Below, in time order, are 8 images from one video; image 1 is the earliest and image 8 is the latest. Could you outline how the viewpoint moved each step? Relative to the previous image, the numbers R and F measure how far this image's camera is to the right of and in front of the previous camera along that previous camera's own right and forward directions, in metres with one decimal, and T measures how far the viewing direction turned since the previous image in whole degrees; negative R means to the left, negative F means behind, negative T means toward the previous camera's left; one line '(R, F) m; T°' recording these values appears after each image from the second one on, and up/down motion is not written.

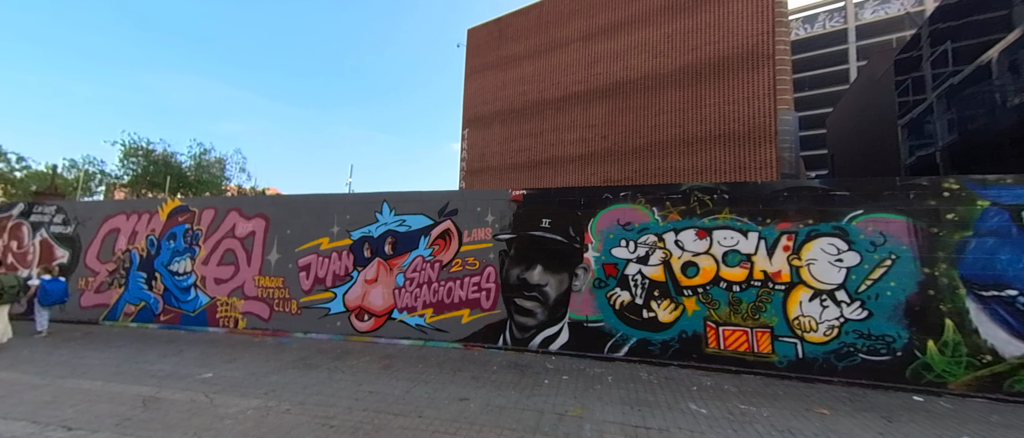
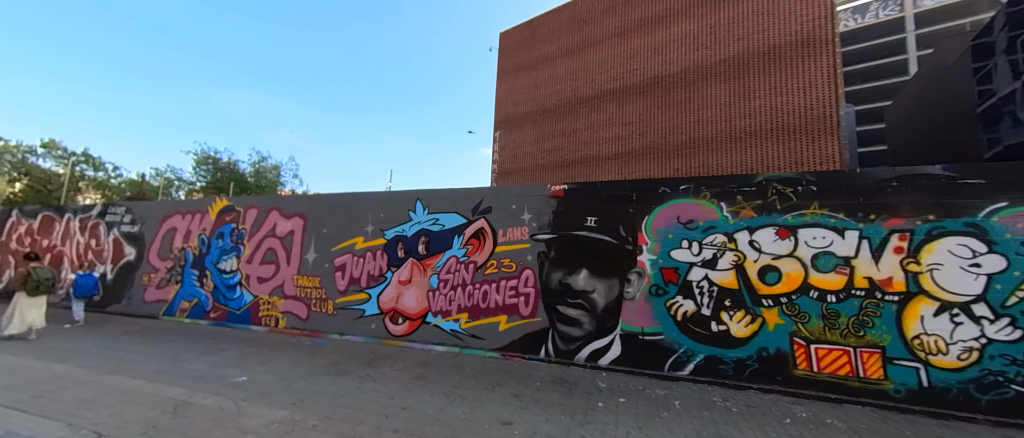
(-0.2, +0.5) m; -6°
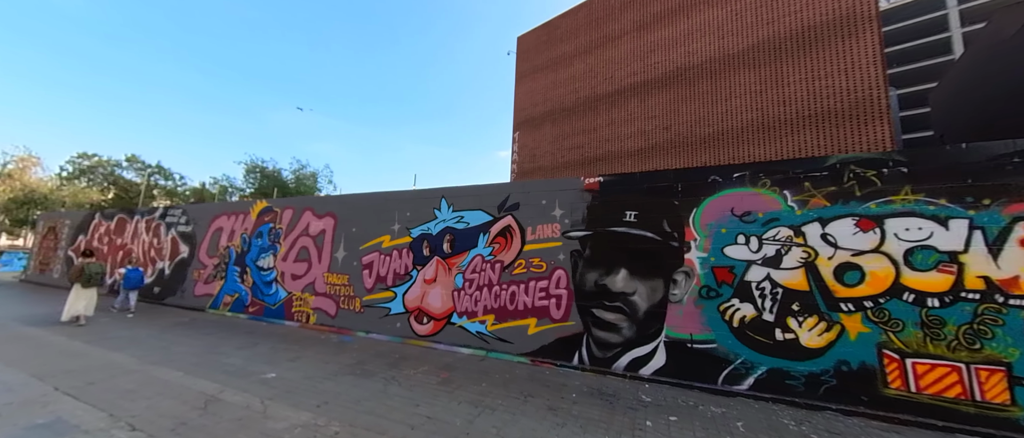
(-0.1, +0.3) m; -5°
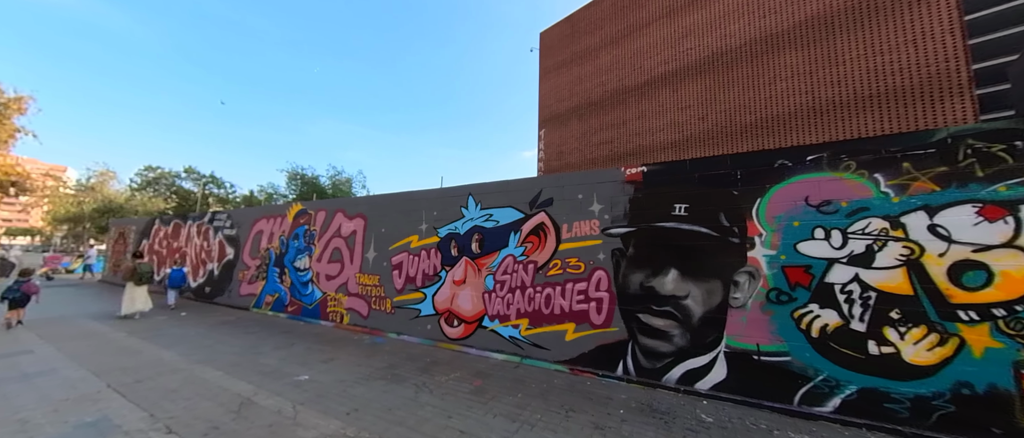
(-0.1, +0.3) m; -5°
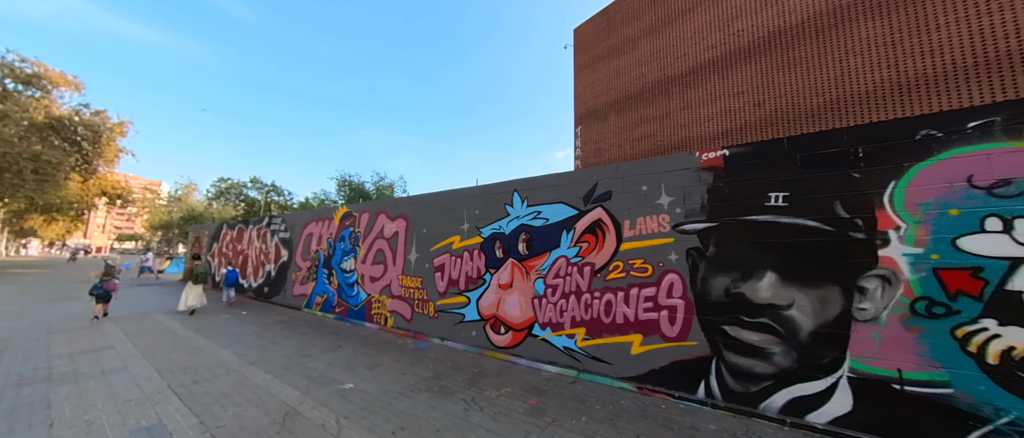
(-0.3, +0.4) m; -7°
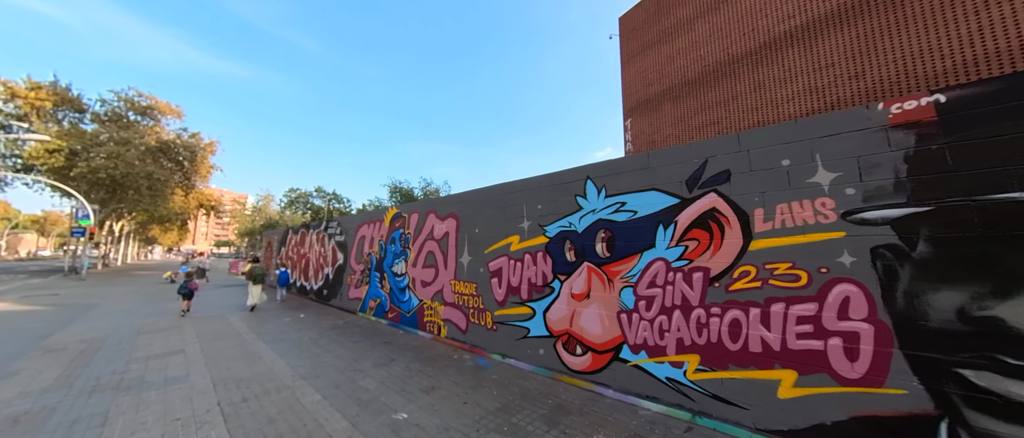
(-0.4, +0.8) m; -8°
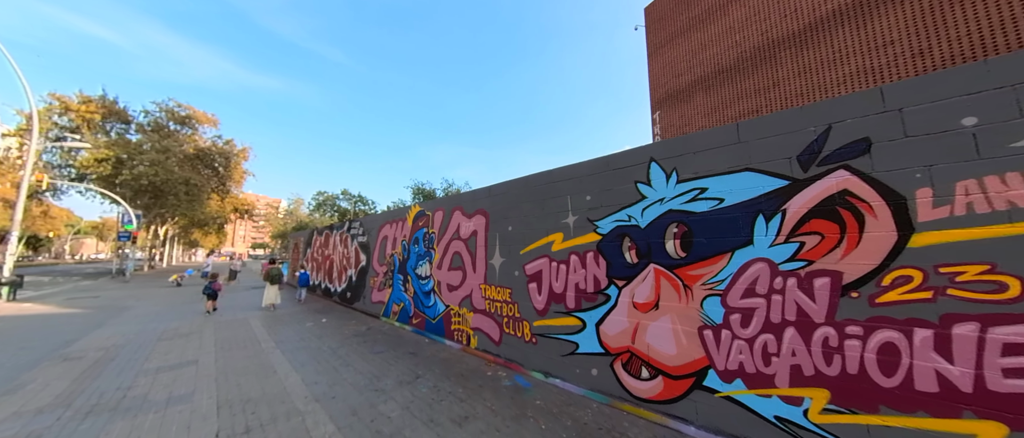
(-0.3, +0.7) m; -4°
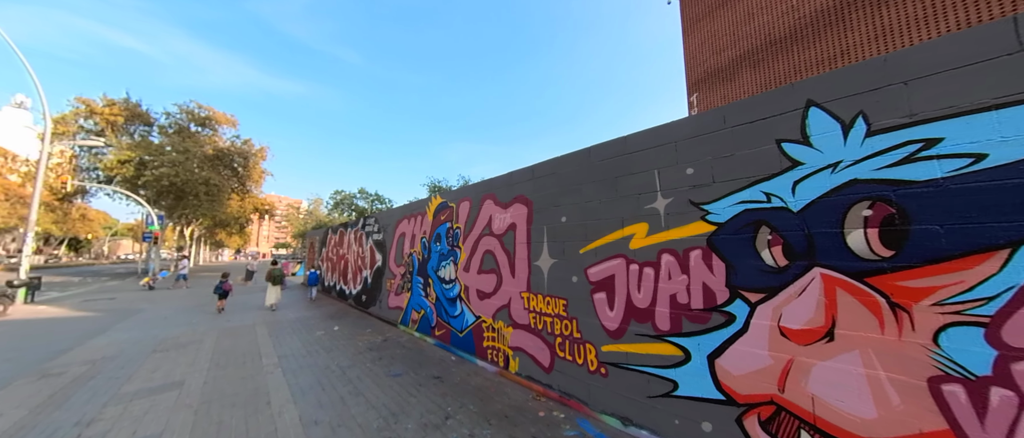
(-0.5, +1.1) m; -3°
